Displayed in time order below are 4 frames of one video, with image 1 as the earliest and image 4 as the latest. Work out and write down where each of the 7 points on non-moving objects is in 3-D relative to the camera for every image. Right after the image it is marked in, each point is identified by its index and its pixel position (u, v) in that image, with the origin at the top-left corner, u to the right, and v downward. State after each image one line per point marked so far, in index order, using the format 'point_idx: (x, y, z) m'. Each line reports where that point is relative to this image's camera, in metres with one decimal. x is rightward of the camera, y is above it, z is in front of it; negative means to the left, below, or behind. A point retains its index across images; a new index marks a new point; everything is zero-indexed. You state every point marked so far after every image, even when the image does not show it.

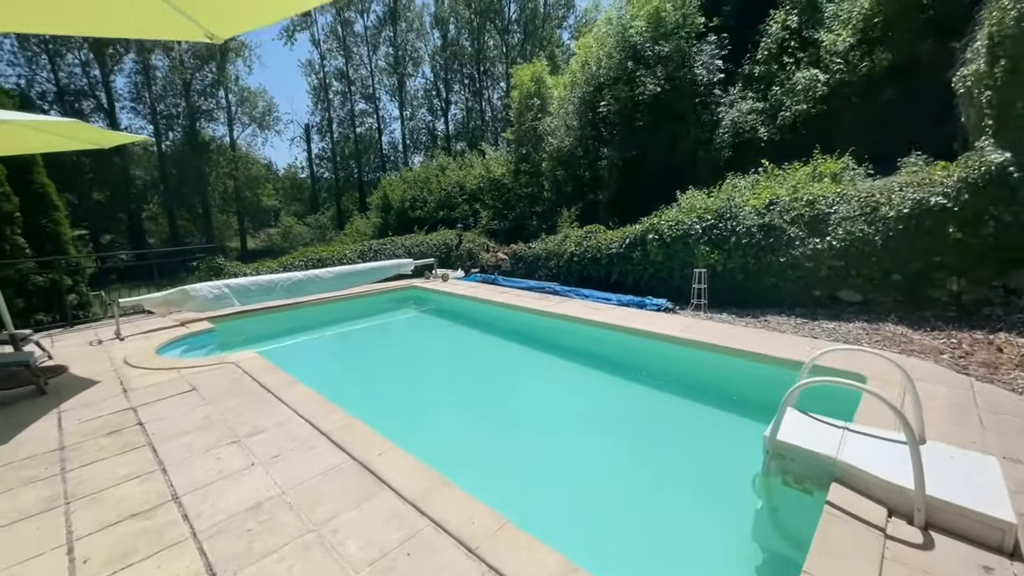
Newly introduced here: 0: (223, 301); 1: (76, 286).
0: (-4.3, -0.2, +6.5) m
1: (-6.9, 0.0, +6.9) m
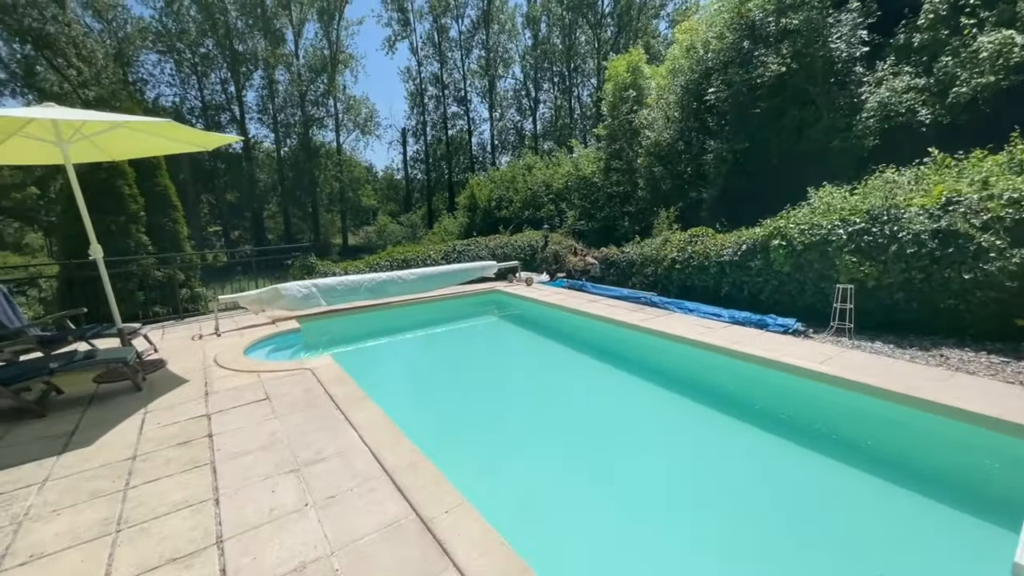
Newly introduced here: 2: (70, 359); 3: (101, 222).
0: (-3.0, -0.2, +6.6) m
1: (-5.5, +0.1, +7.4) m
2: (-3.9, -0.6, +3.8) m
3: (-6.4, +1.0, +6.6) m
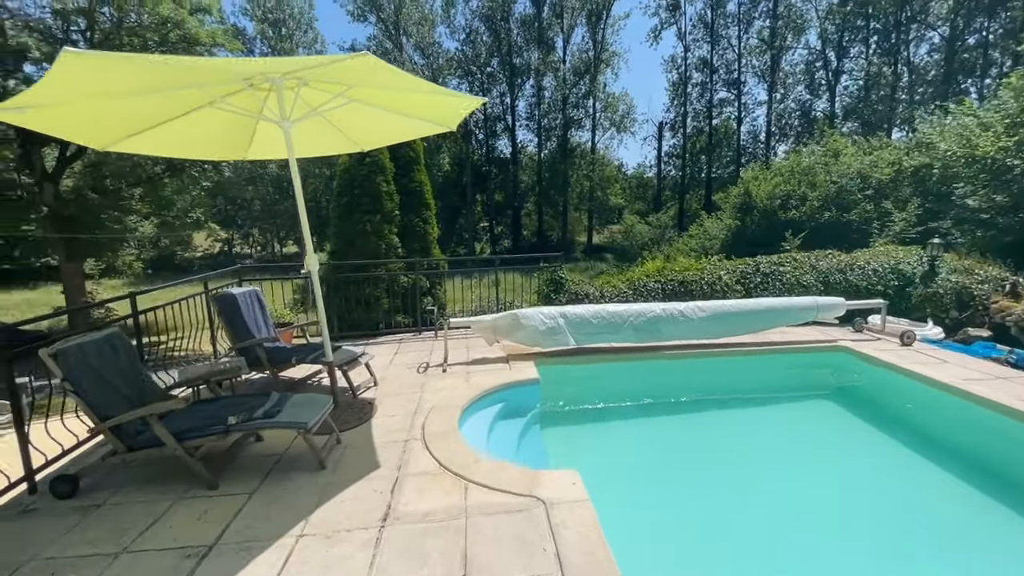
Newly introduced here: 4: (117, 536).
0: (+0.5, -0.5, +4.8) m
1: (-1.2, 0.0, +6.7) m
2: (-1.7, -0.8, +2.8) m
3: (-2.3, +1.0, +6.4) m
4: (-2.1, -1.3, +2.4) m
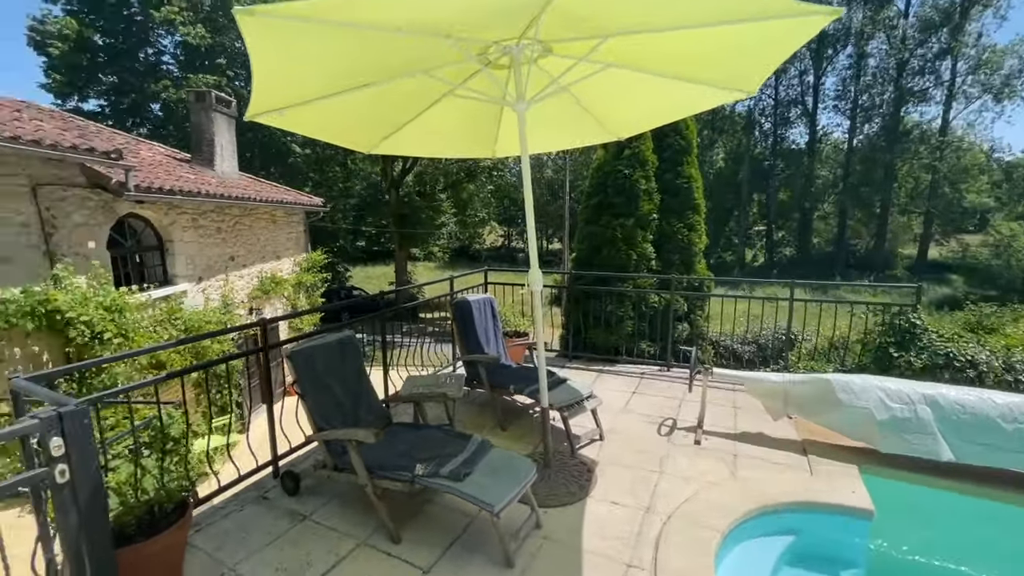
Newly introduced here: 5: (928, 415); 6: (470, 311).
0: (+2.5, -0.9, +2.8) m
1: (+2.1, -0.3, +5.3) m
2: (-0.4, -0.9, +2.3) m
3: (+1.2, +0.8, +5.6) m
4: (-1.0, -1.4, +2.1) m
5: (+2.6, -0.8, +2.7) m
6: (-0.4, -0.2, +3.9) m
